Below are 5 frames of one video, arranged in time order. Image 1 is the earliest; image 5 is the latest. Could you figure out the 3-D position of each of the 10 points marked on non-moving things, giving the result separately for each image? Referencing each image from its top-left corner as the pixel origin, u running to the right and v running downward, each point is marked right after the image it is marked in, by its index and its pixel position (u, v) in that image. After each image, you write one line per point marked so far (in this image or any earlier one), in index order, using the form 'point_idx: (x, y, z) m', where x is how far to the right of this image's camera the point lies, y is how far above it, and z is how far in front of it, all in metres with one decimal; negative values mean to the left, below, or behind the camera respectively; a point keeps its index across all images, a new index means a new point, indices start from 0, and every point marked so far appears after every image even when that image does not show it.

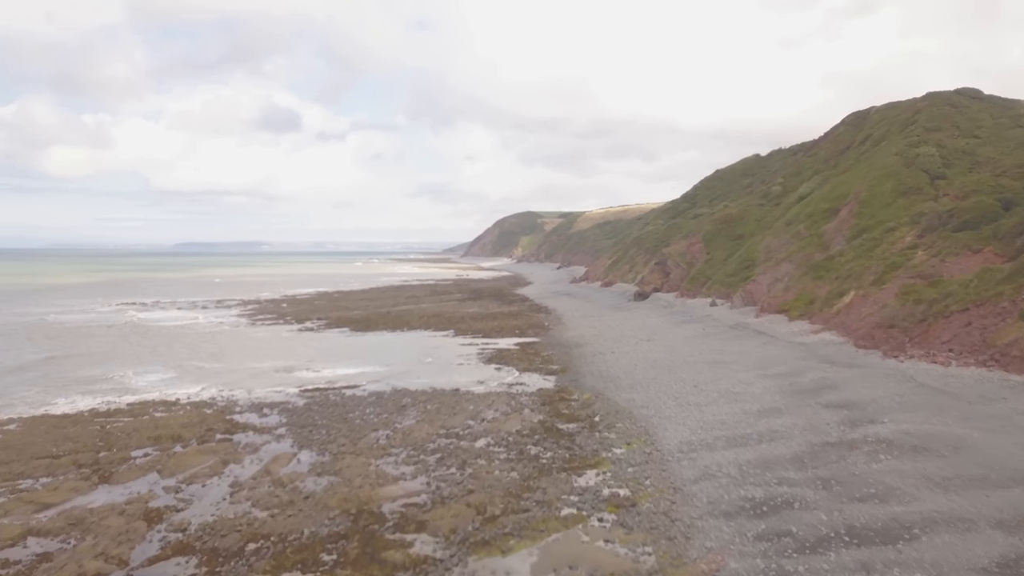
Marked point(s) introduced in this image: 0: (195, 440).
0: (-9.9, -4.7, +18.2) m
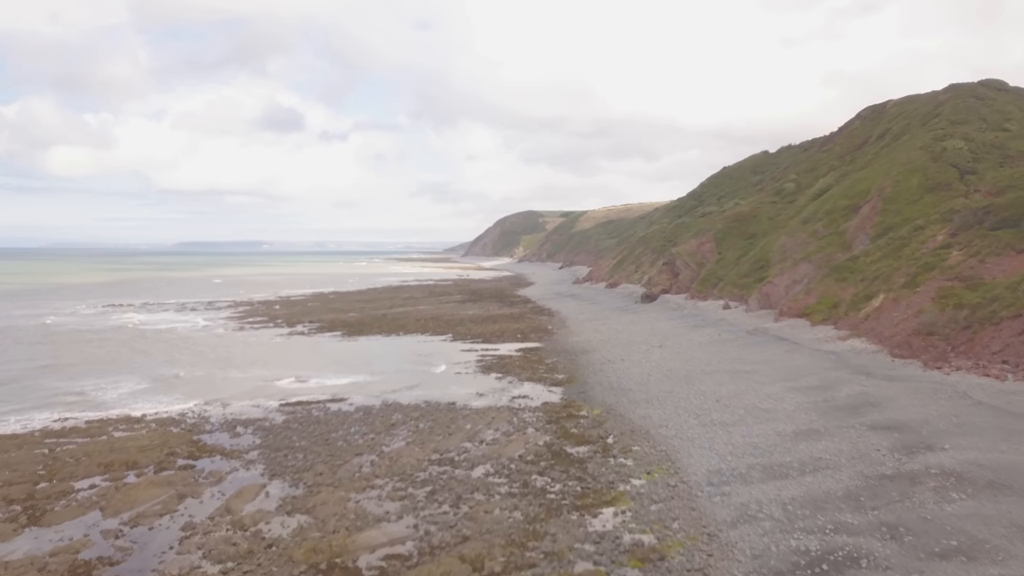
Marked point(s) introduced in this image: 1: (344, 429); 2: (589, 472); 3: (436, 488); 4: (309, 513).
0: (-9.8, -4.9, +16.0) m
1: (-5.5, -4.7, +19.3) m
2: (+2.0, -4.8, +15.4) m
3: (-1.9, -4.9, +14.5) m
4: (-4.6, -5.1, +13.2) m
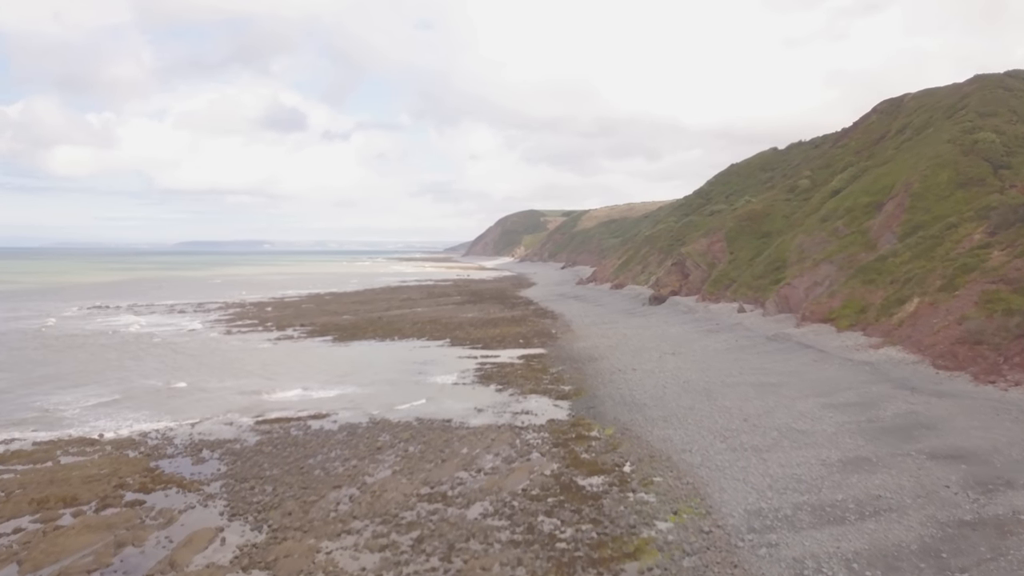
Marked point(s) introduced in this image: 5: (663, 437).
0: (-9.7, -5.0, +13.7) m
1: (-5.5, -4.8, +17.0) m
2: (+2.1, -5.0, +13.1) m
3: (-1.8, -5.1, +12.2) m
4: (-4.5, -5.2, +10.9) m
5: (+4.6, -4.5, +17.9) m
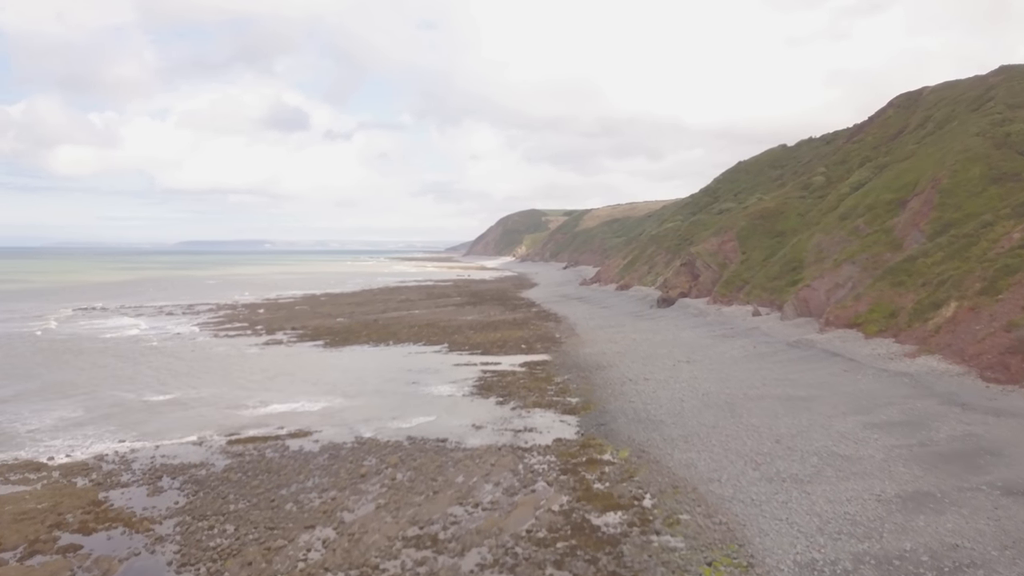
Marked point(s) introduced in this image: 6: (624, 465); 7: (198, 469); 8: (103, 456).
0: (-9.7, -5.1, +11.6) m
1: (-5.4, -4.9, +14.9) m
2: (+2.1, -5.1, +10.9) m
3: (-1.8, -5.2, +10.0) m
4: (-4.5, -5.4, +8.8) m
5: (+4.7, -4.7, +15.7) m
6: (+3.0, -4.8, +16.0) m
7: (-8.5, -4.9, +15.9) m
8: (-11.8, -4.8, +16.9) m
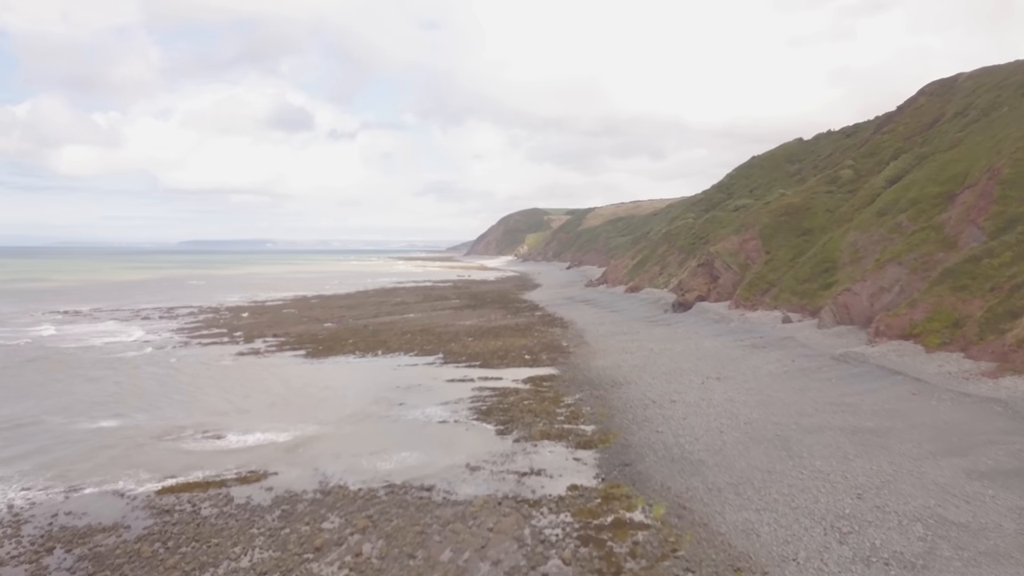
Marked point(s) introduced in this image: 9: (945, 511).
0: (-9.6, -5.4, +7.8) m
1: (-5.3, -5.2, +11.2) m
2: (+2.2, -5.3, +7.2) m
3: (-1.7, -5.4, +6.3) m
4: (-4.4, -5.6, +5.1) m
5: (+4.7, -4.9, +12.0) m
6: (+3.1, -5.0, +12.2) m
7: (-8.4, -5.1, +12.2) m
8: (-11.7, -5.1, +13.2) m
9: (+8.7, -4.5, +11.8) m
